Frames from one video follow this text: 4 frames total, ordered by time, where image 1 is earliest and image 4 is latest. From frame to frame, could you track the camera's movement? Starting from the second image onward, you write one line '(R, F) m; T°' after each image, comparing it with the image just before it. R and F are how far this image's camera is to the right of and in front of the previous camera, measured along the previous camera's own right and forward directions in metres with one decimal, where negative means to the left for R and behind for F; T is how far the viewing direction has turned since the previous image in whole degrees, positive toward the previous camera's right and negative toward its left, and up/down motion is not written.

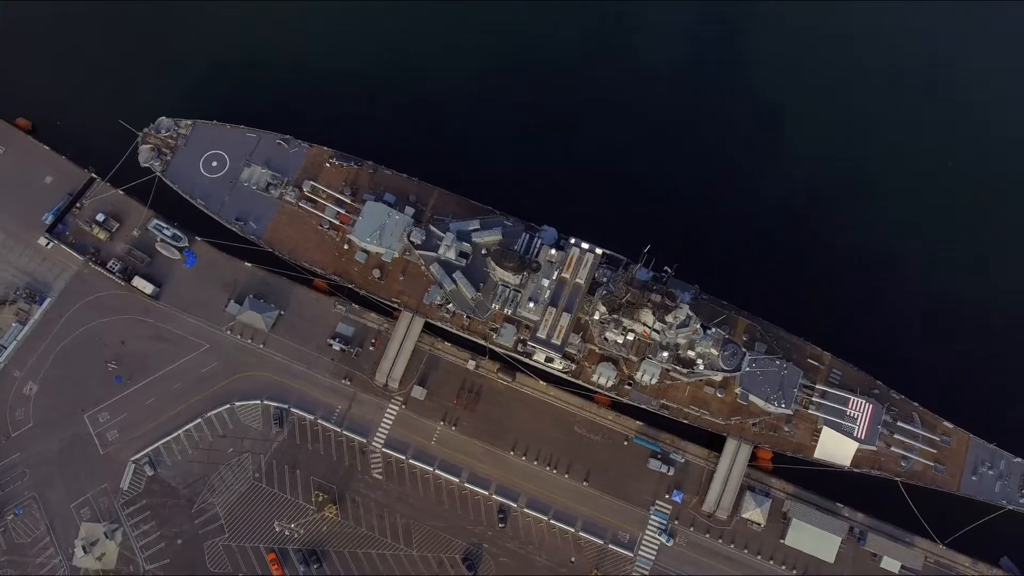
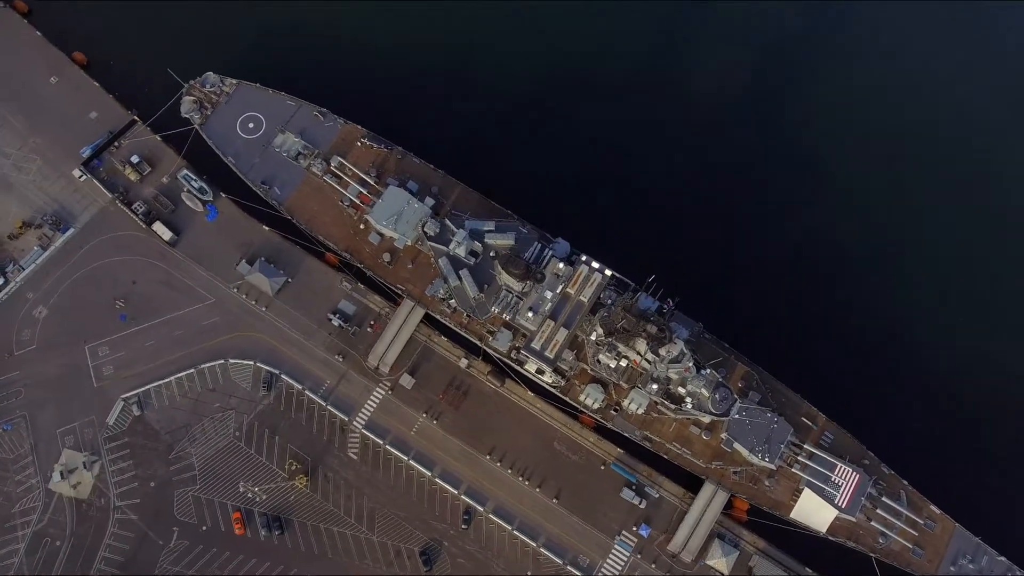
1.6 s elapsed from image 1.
(+2.4, +0.1) m; -2°
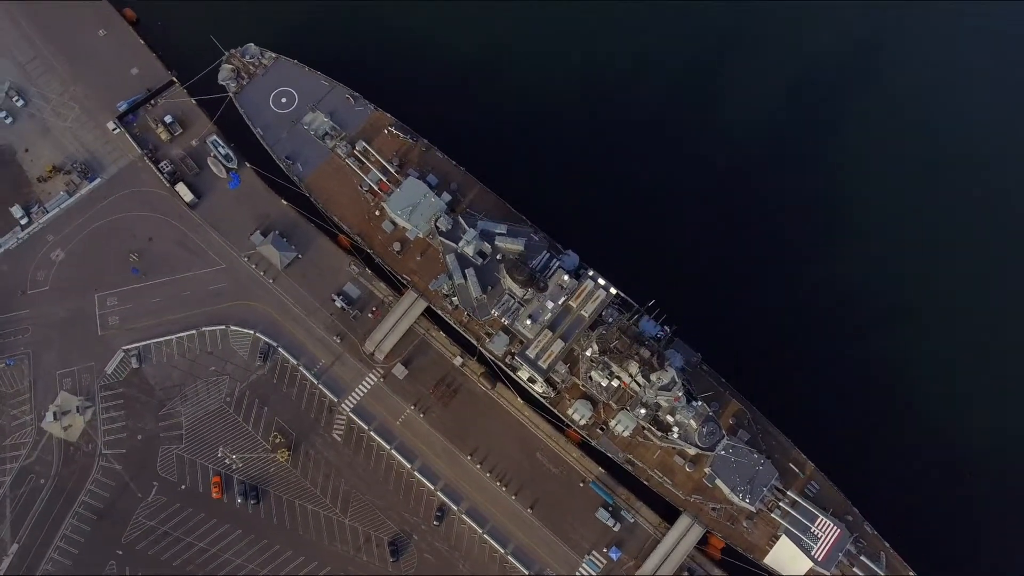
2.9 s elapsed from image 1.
(+1.9, 0.0) m; -2°
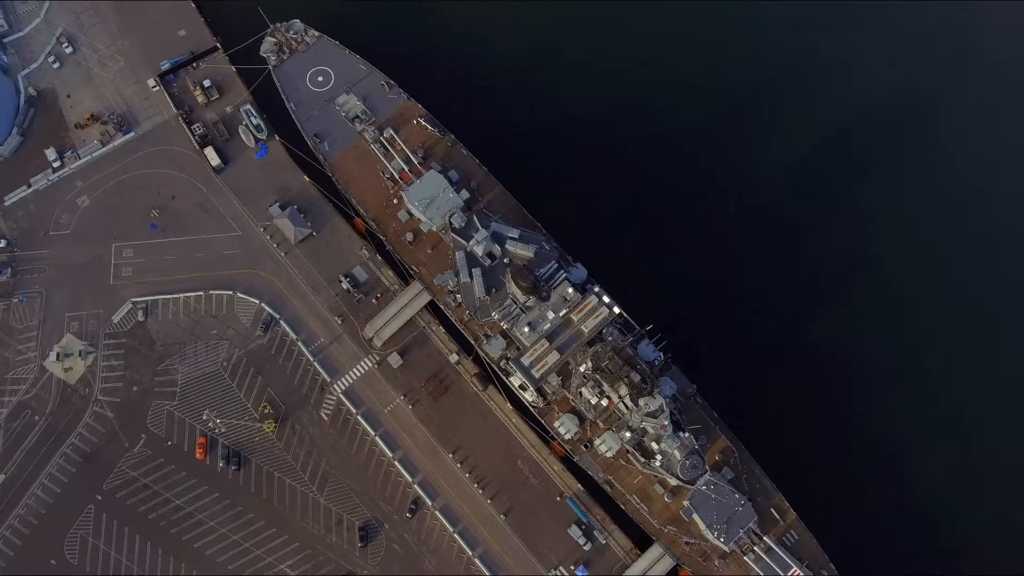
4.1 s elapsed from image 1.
(+1.9, +0.1) m; -2°
